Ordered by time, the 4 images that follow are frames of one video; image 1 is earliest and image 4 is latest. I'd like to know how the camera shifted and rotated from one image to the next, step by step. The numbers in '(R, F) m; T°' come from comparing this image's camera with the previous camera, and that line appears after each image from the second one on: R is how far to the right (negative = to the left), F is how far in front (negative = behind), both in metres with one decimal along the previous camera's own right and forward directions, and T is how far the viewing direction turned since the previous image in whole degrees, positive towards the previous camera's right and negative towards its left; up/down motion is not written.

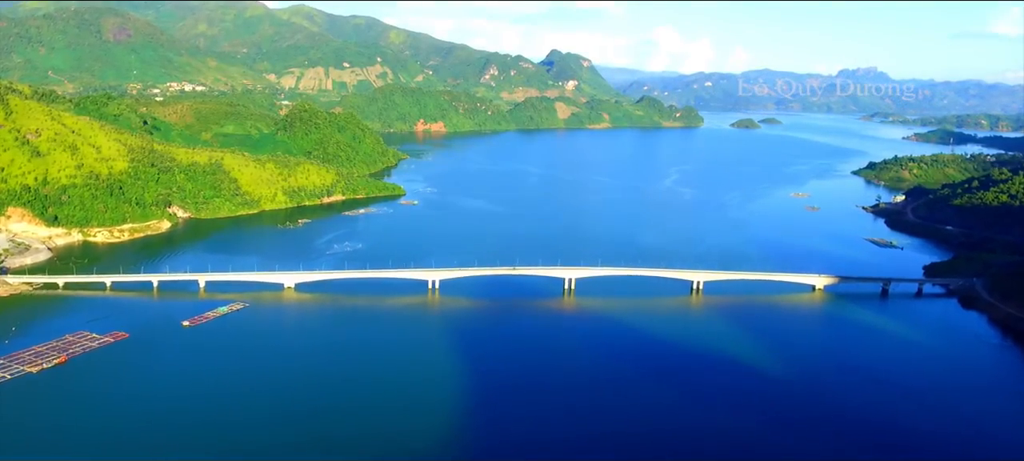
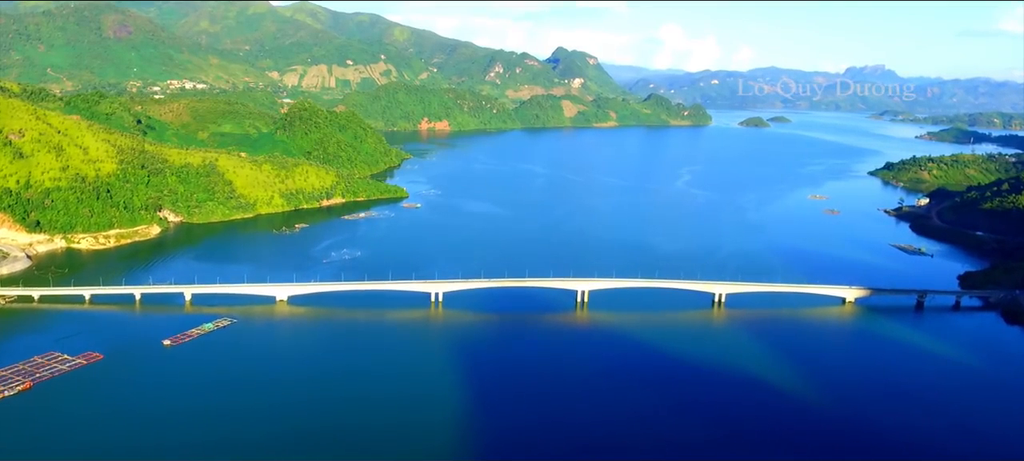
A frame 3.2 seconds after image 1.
(-0.1, +1.6) m; 0°
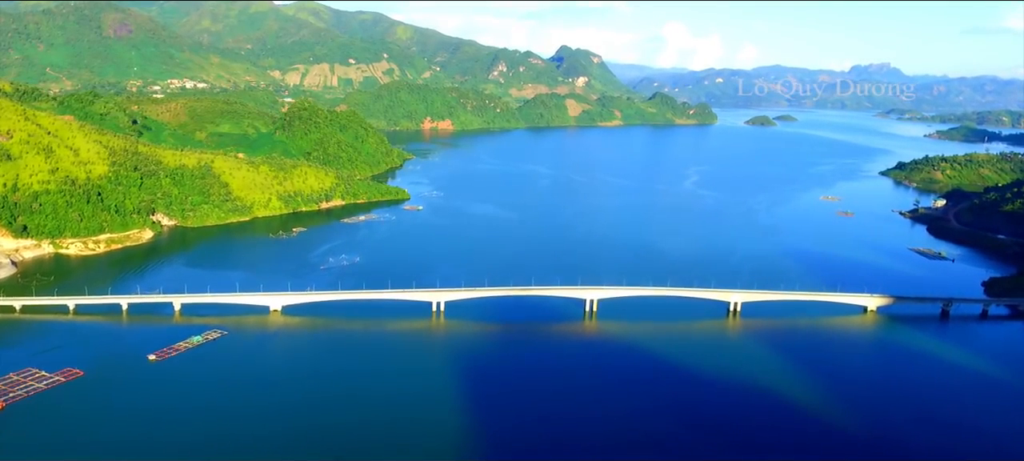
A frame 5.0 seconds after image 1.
(-0.1, +1.0) m; 0°
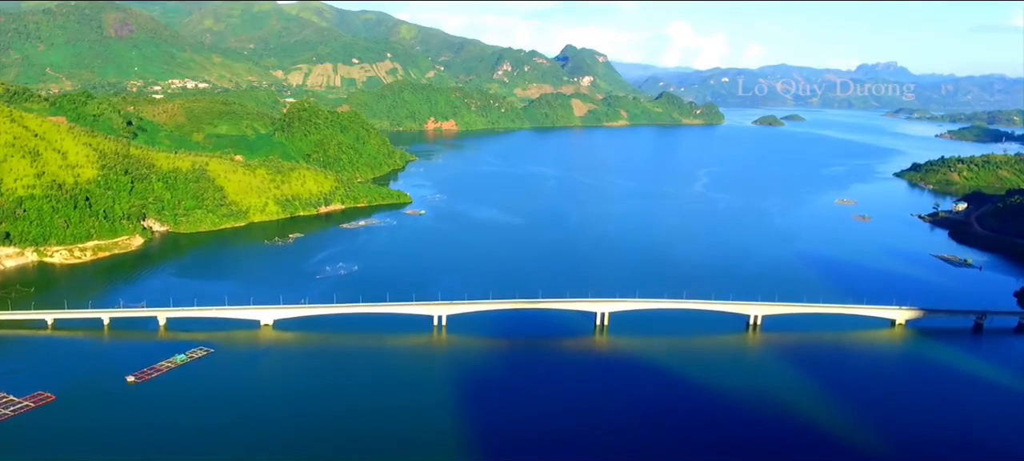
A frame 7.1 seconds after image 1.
(0.0, +1.3) m; 0°
